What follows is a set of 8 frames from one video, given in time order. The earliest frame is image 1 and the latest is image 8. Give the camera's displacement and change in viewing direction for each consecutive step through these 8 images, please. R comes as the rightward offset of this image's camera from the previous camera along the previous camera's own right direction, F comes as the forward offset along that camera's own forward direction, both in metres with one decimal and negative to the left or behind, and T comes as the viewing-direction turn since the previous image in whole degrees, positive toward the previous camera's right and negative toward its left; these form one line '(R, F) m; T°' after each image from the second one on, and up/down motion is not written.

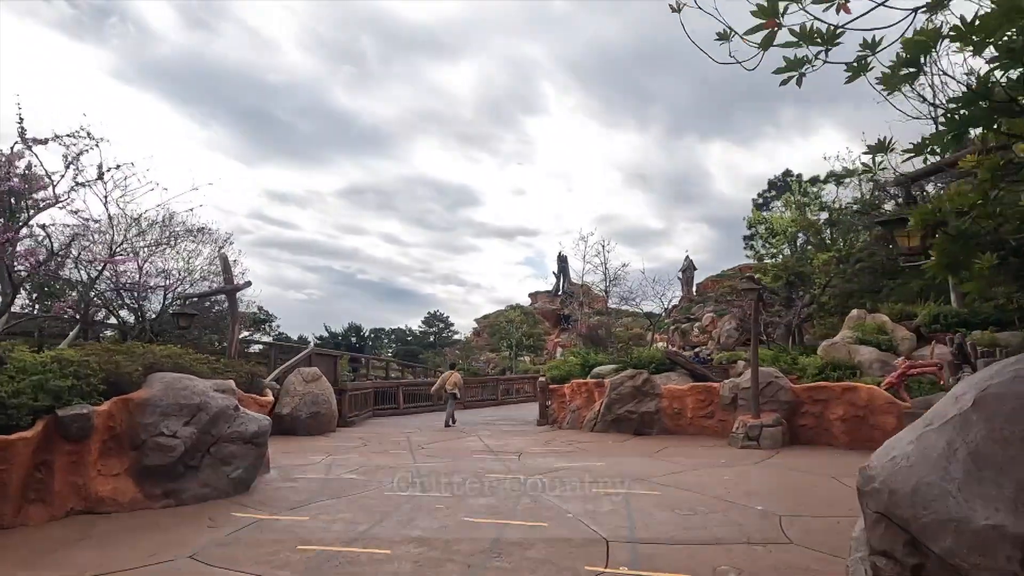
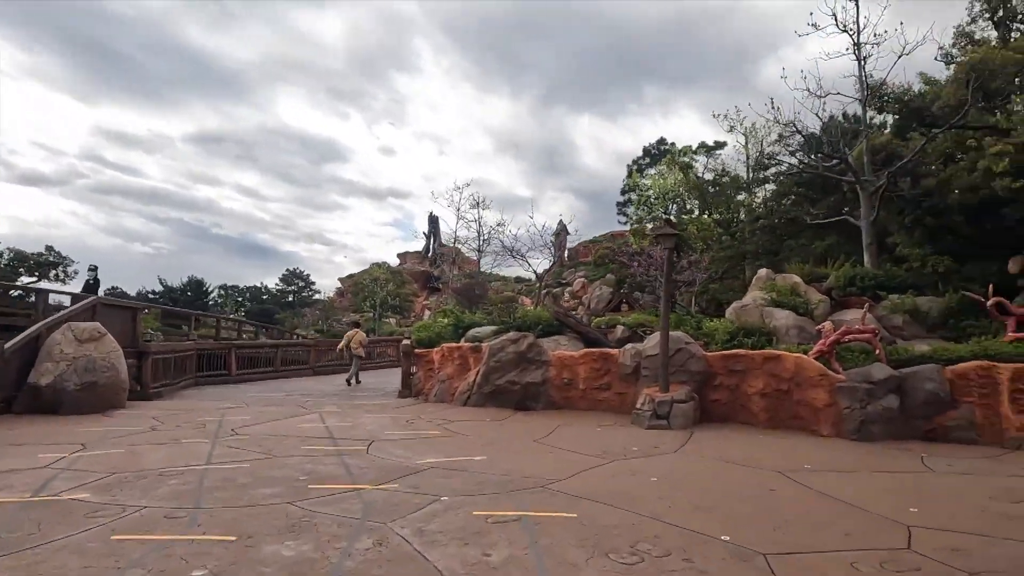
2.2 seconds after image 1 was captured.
(+0.2, +2.3) m; +11°
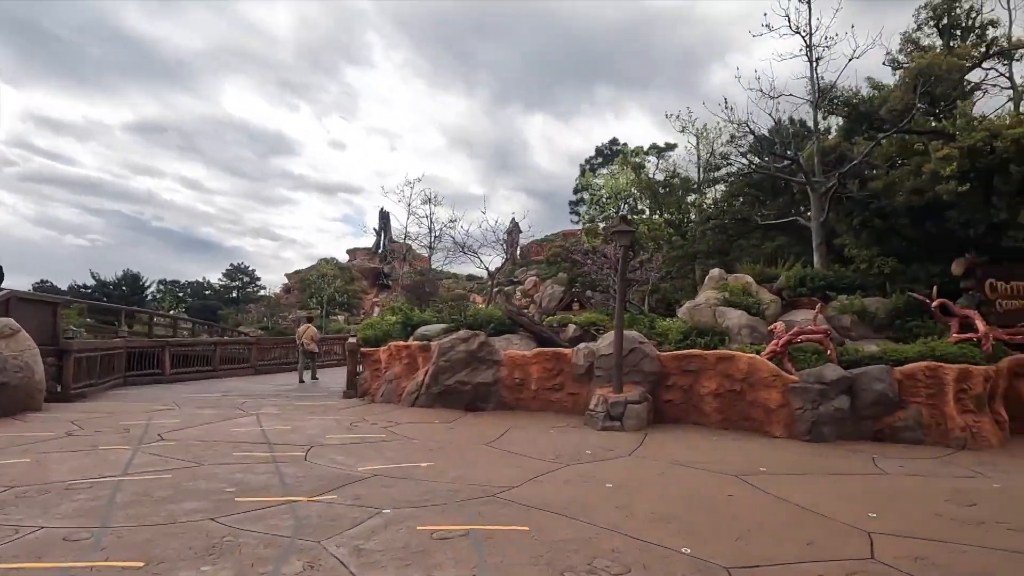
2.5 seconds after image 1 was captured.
(0.0, +0.3) m; +4°
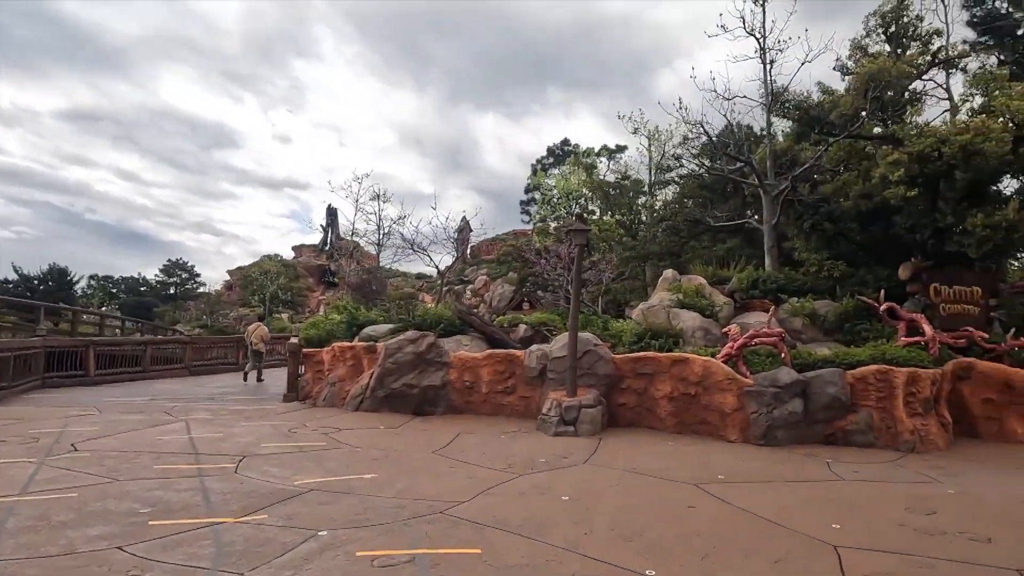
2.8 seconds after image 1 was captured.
(0.0, +0.3) m; +4°
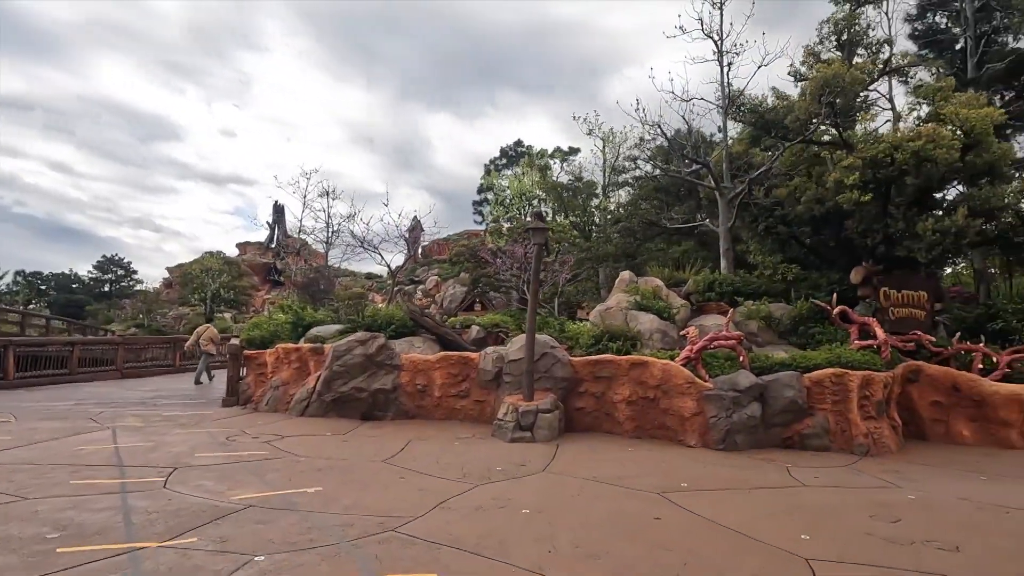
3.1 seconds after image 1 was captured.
(-0.1, +0.3) m; +4°
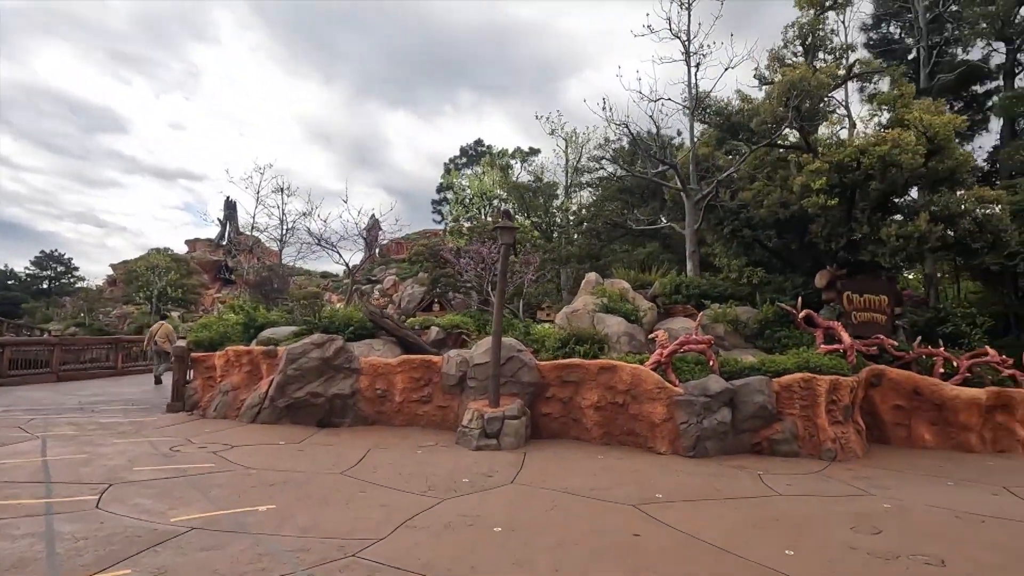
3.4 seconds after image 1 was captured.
(-0.1, +0.3) m; +4°
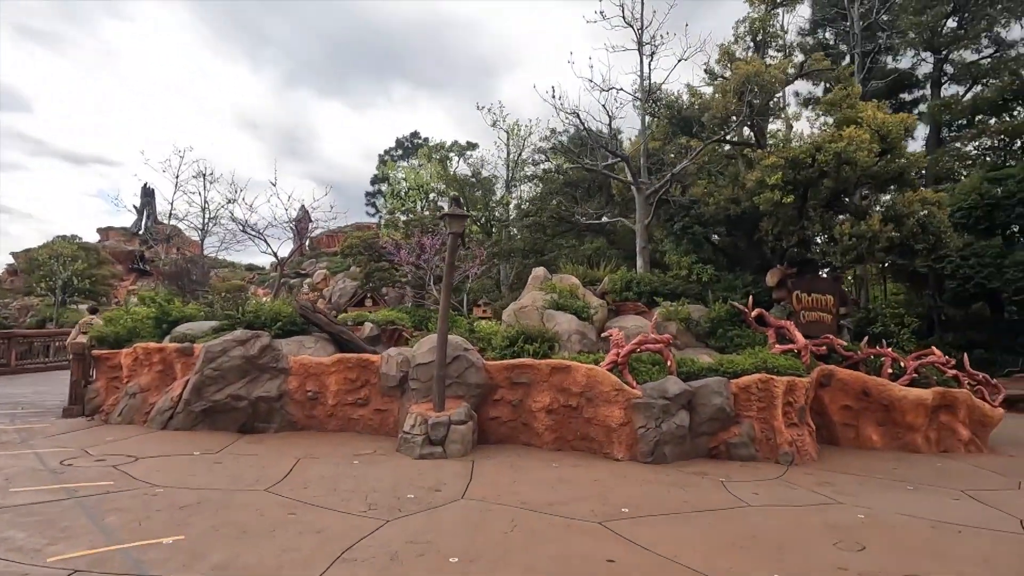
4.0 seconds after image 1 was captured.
(-0.2, +0.6) m; +6°
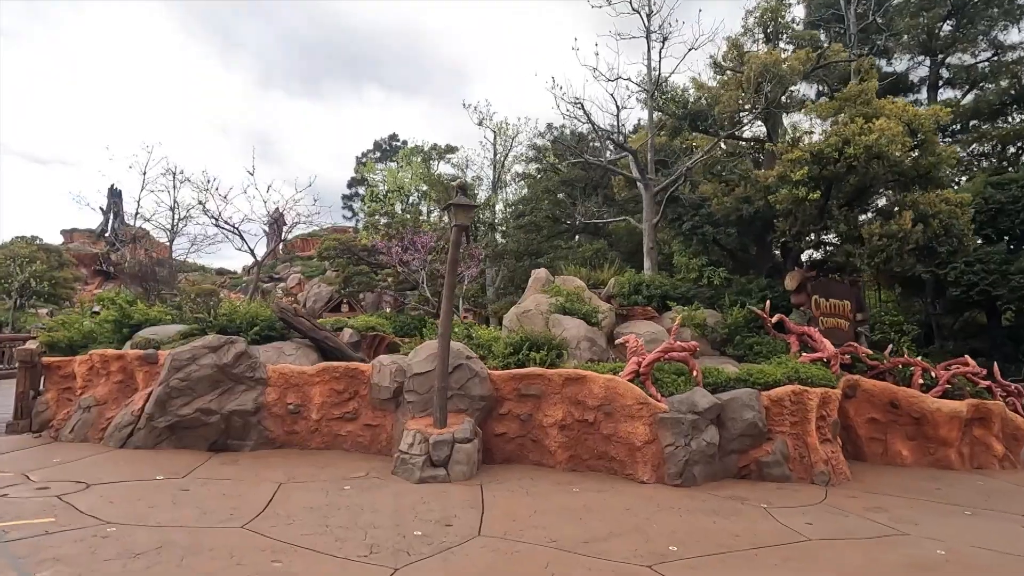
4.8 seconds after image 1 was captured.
(-0.3, +0.8) m; +2°
